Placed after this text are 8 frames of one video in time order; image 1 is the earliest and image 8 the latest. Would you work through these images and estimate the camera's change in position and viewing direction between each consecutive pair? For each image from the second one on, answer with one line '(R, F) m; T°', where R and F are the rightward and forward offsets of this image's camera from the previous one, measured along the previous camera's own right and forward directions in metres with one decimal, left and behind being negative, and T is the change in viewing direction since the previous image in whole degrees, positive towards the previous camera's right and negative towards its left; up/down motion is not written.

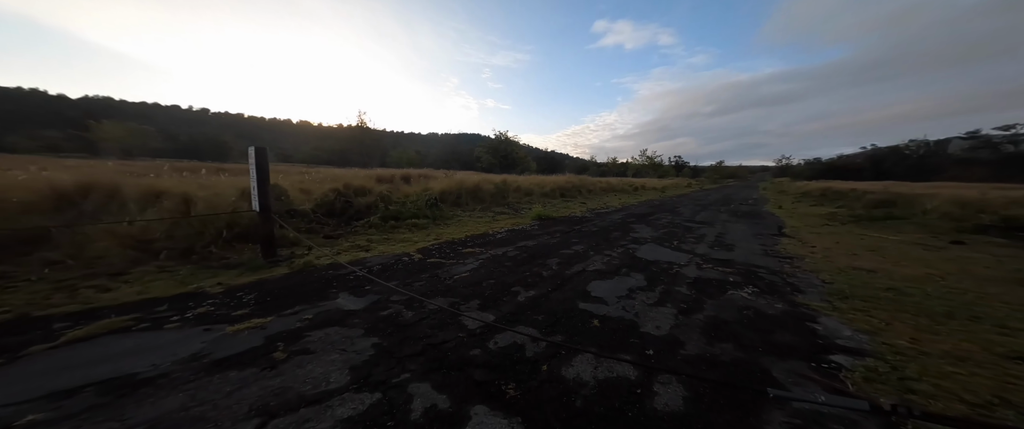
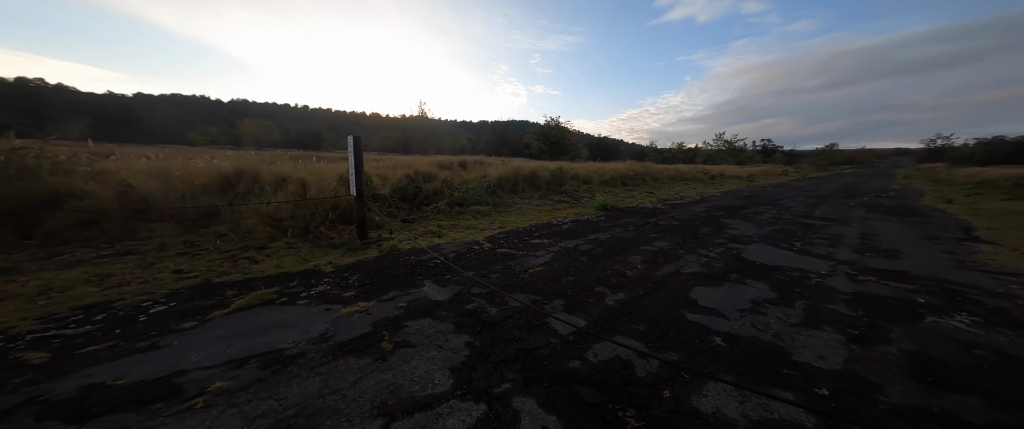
(-0.3, +0.2) m; -9°
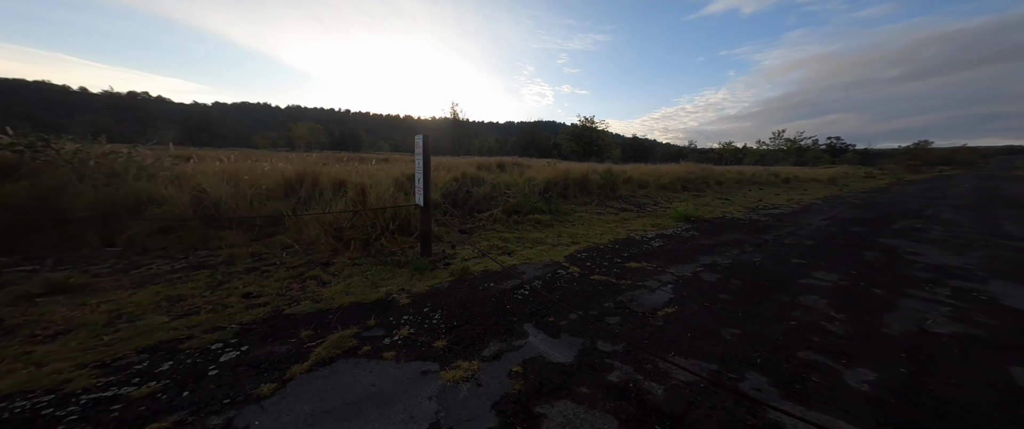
(-0.9, +0.8) m; -5°
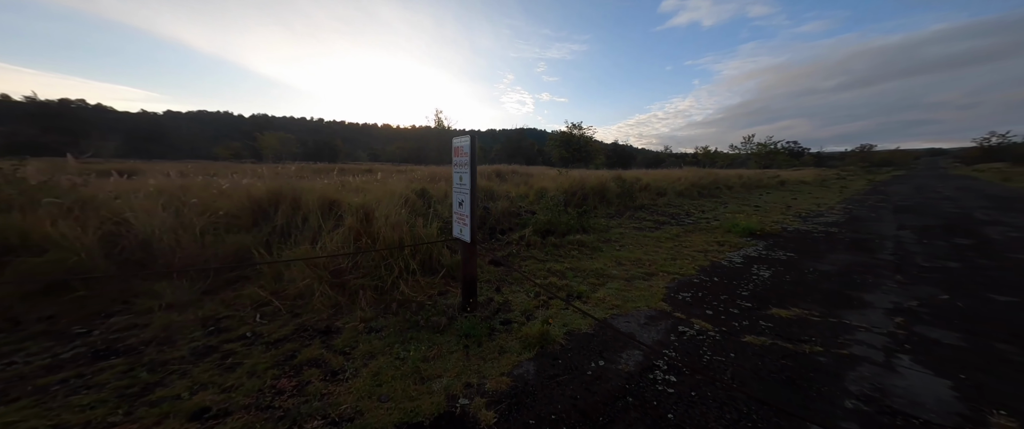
(-1.2, +1.4) m; +5°
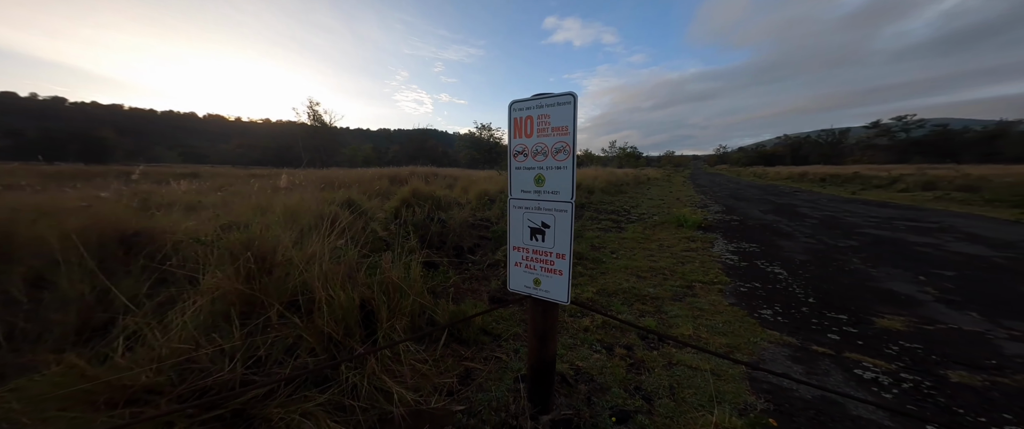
(-1.4, +1.8) m; +23°
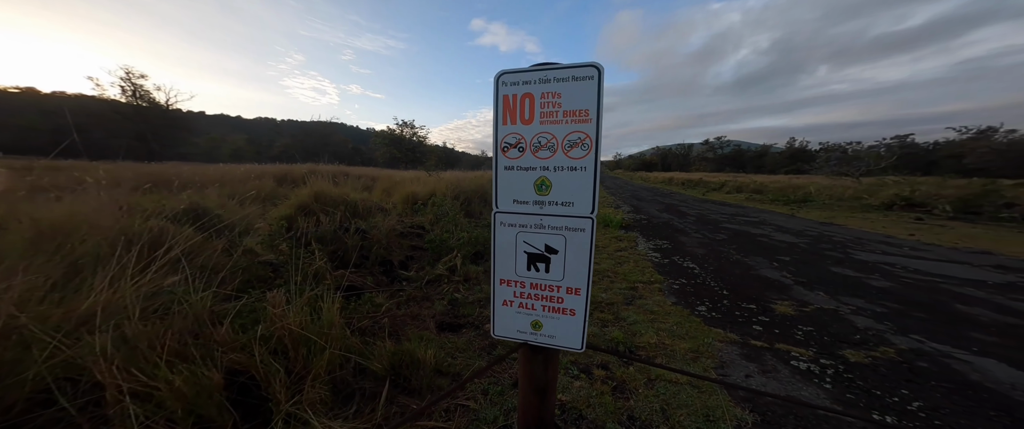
(-0.3, +0.5) m; +15°
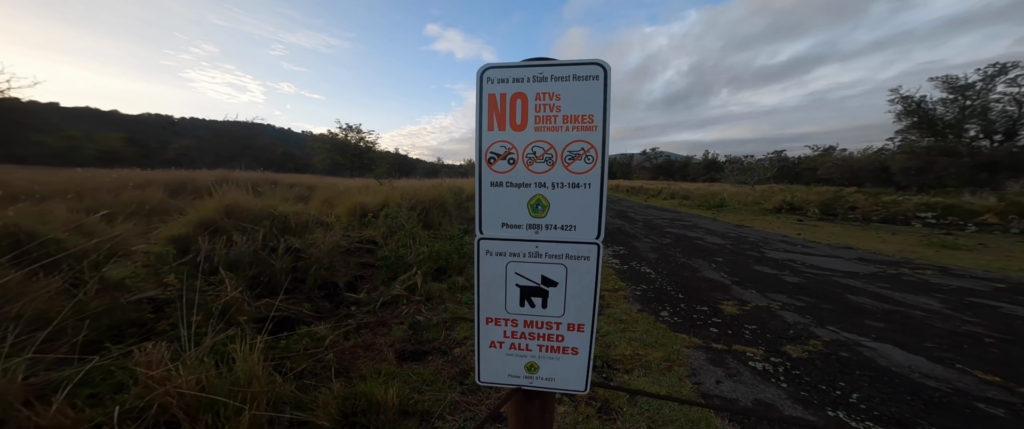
(-0.1, +0.2) m; +8°
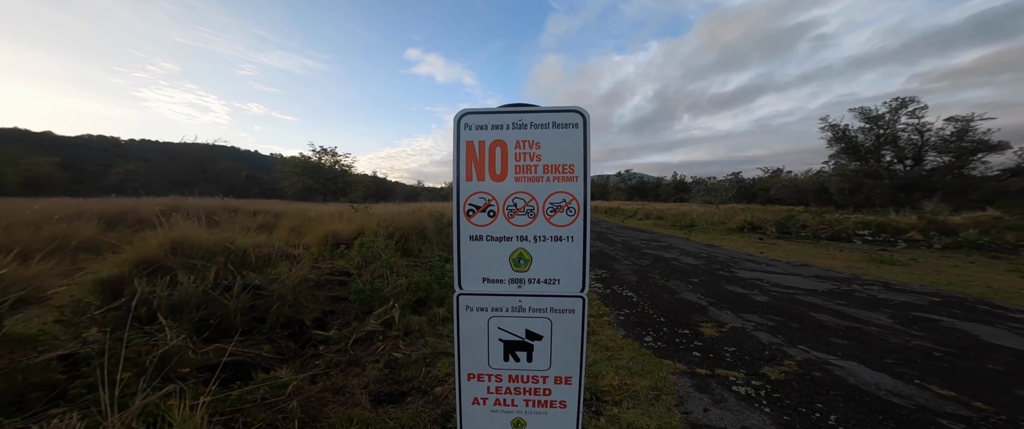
(0.0, +0.1) m; +4°
